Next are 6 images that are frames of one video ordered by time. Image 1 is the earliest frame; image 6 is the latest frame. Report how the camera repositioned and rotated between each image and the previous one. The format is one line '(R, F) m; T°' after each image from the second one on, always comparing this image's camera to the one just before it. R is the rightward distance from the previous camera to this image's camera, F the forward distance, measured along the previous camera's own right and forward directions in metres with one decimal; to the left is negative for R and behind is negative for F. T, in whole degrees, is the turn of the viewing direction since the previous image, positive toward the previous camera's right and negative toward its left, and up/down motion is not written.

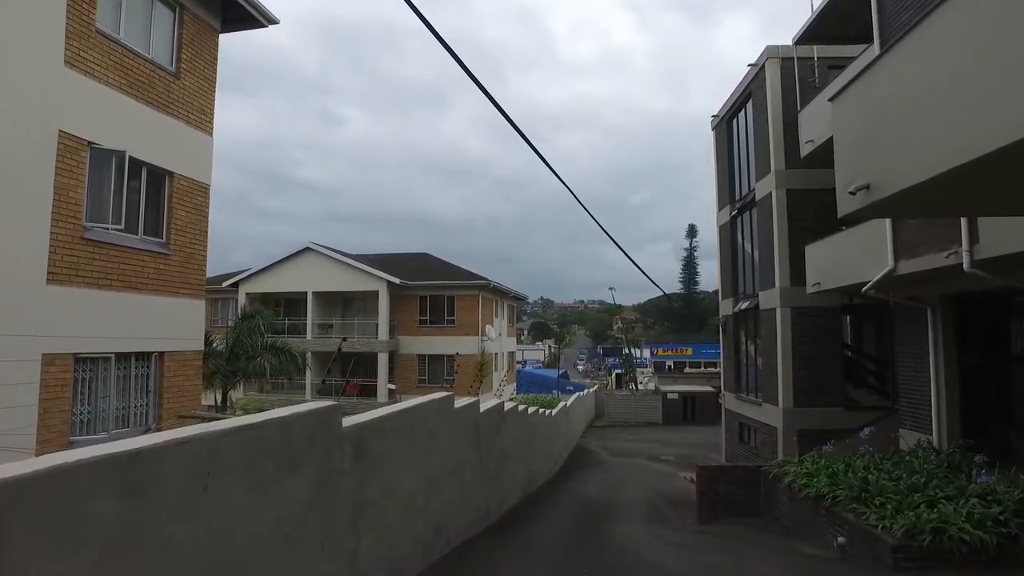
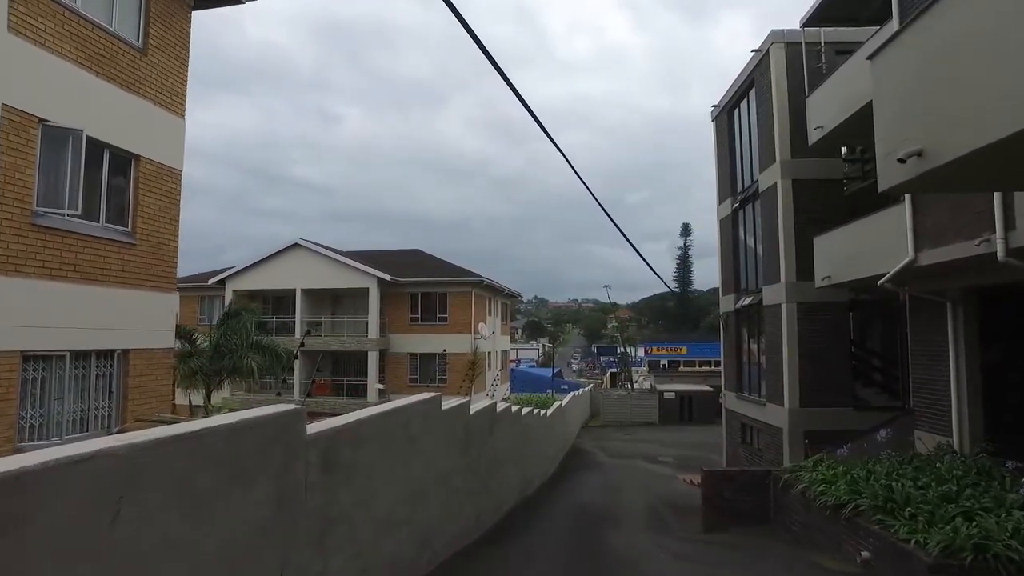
(0.0, +0.7) m; 0°
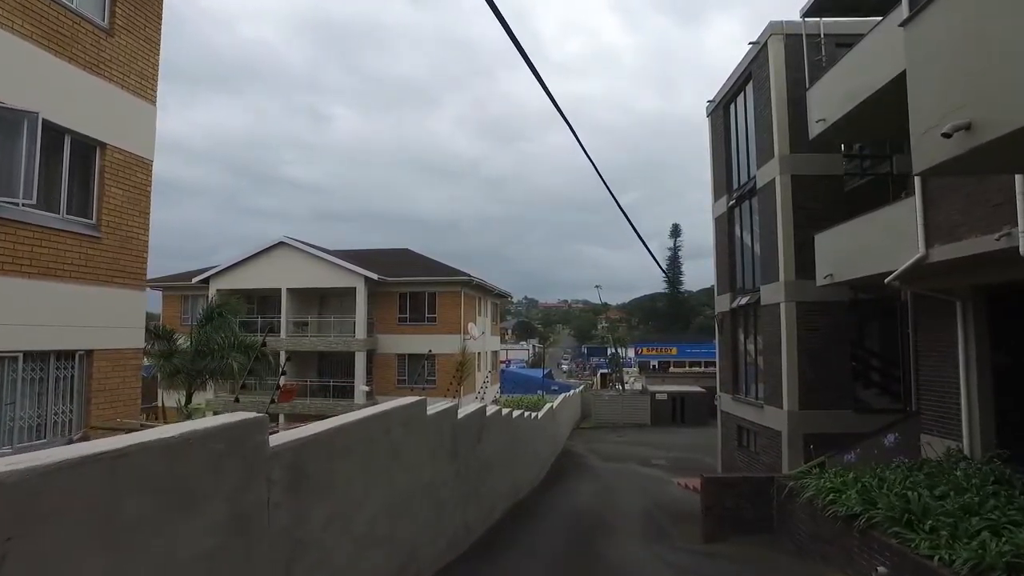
(0.0, +0.5) m; +1°
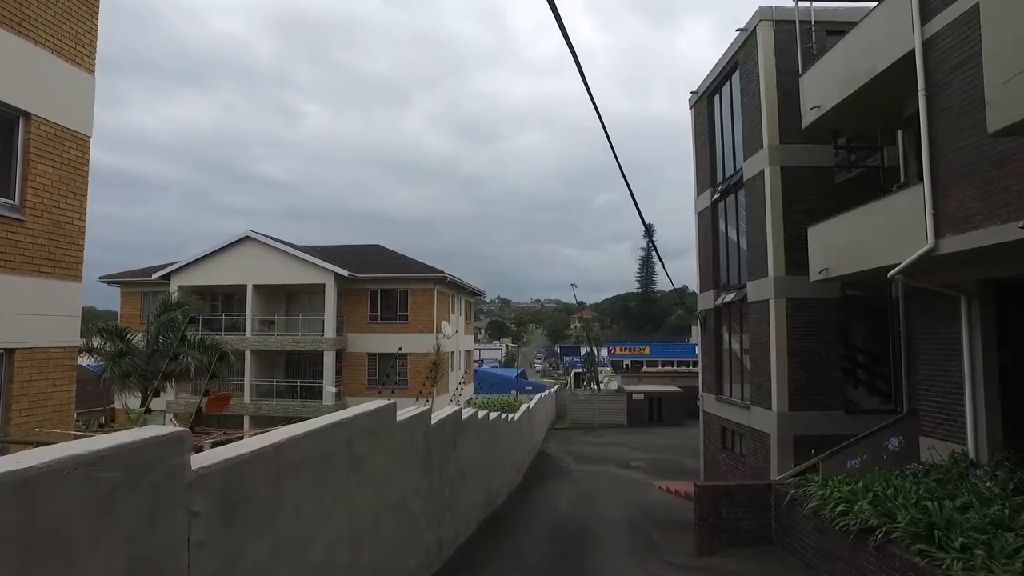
(-0.1, +0.7) m; +2°
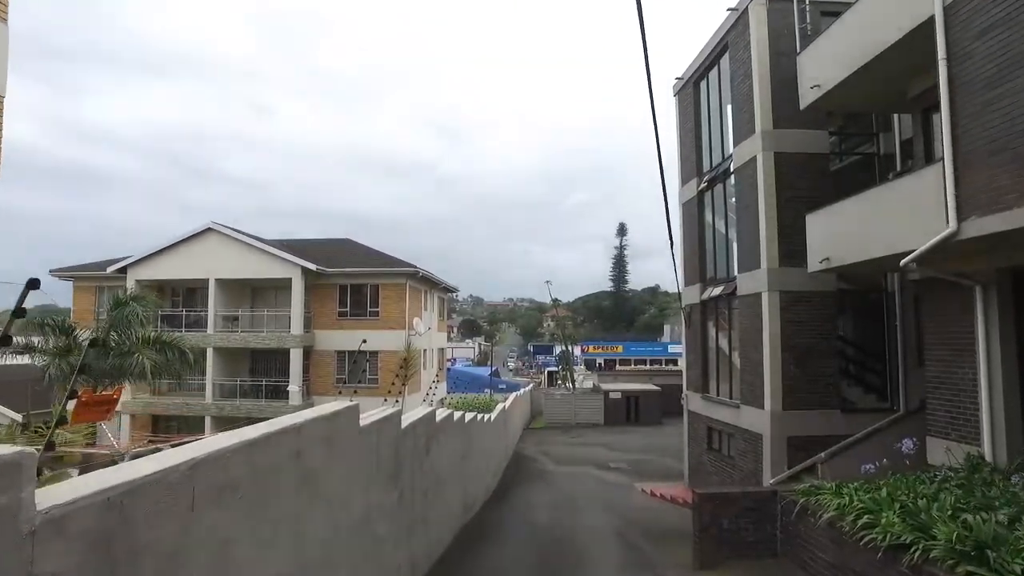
(-0.1, +0.8) m; +2°
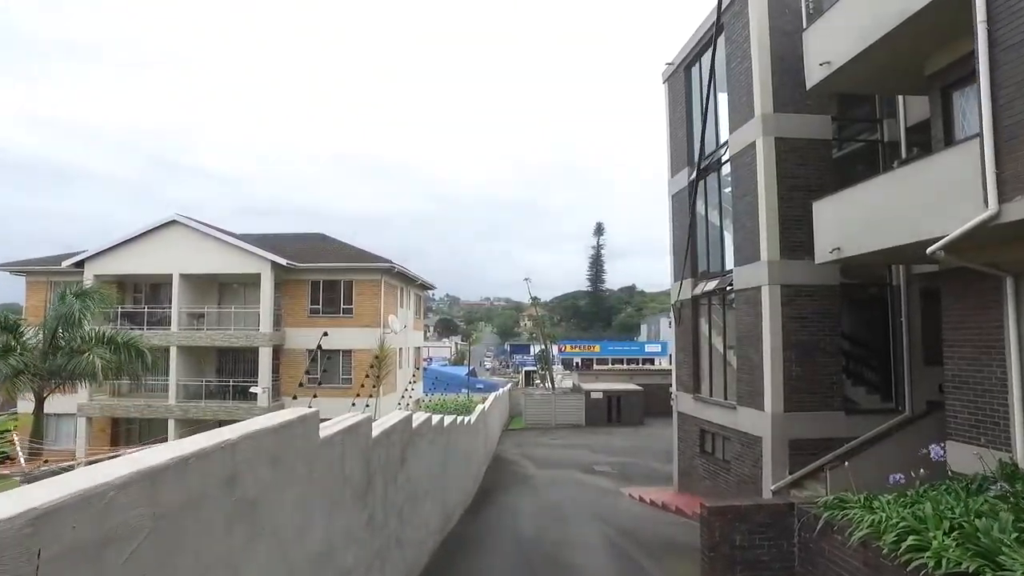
(-0.1, +0.9) m; +2°
